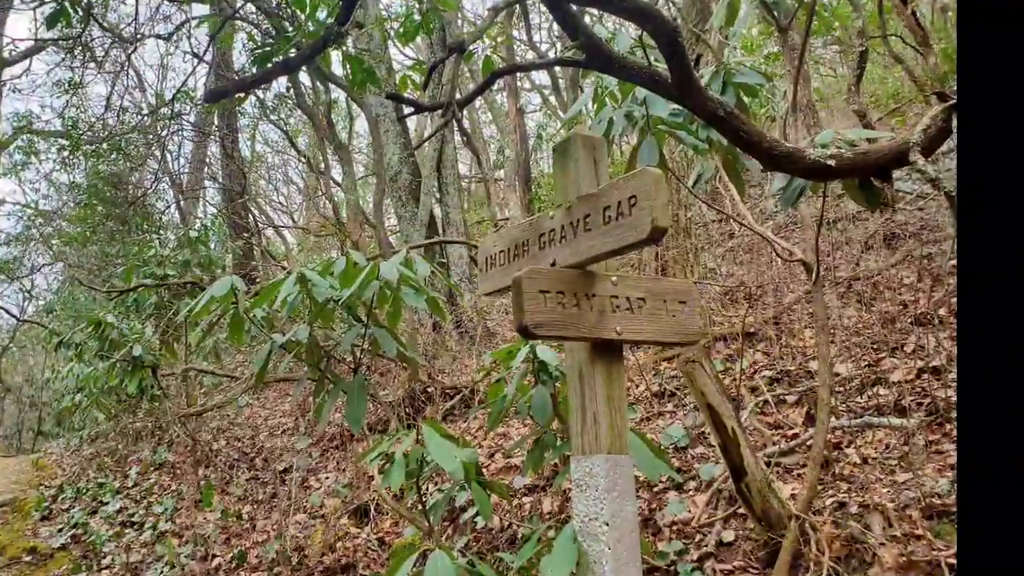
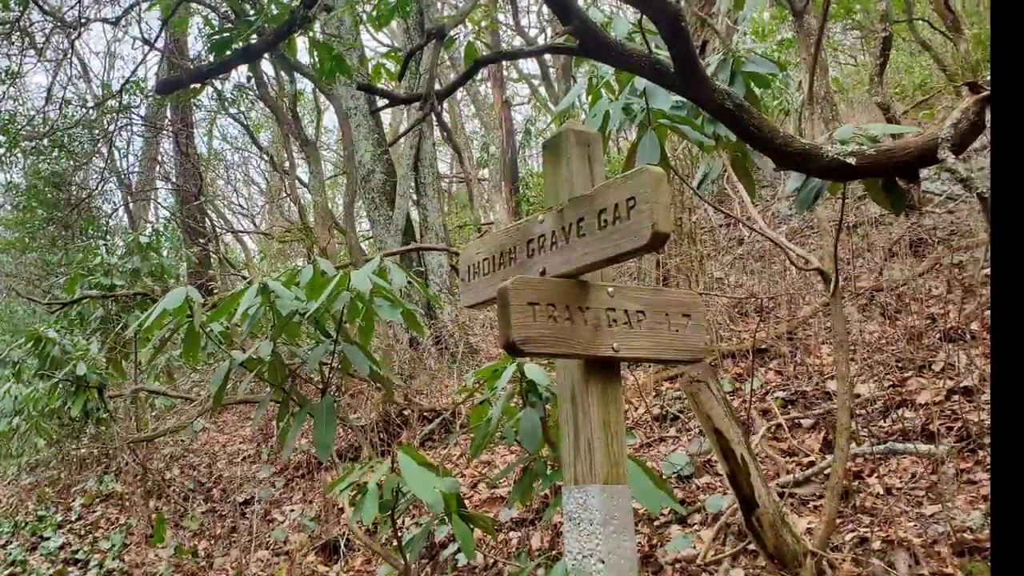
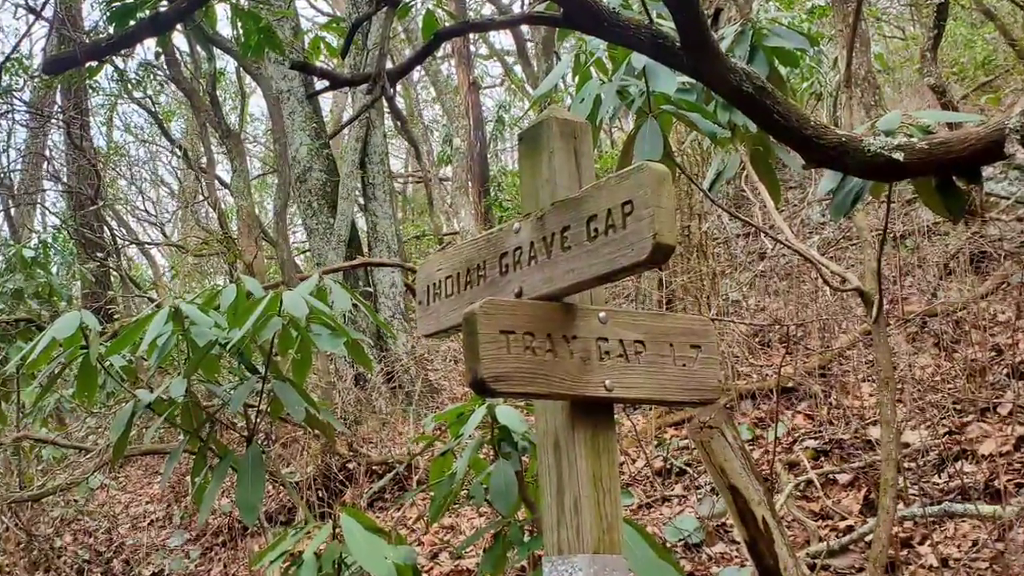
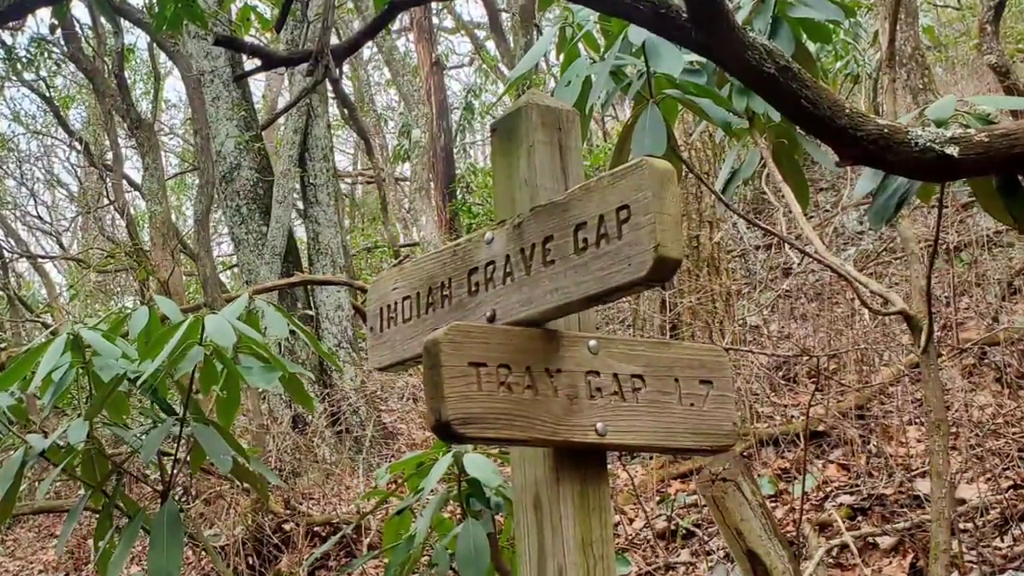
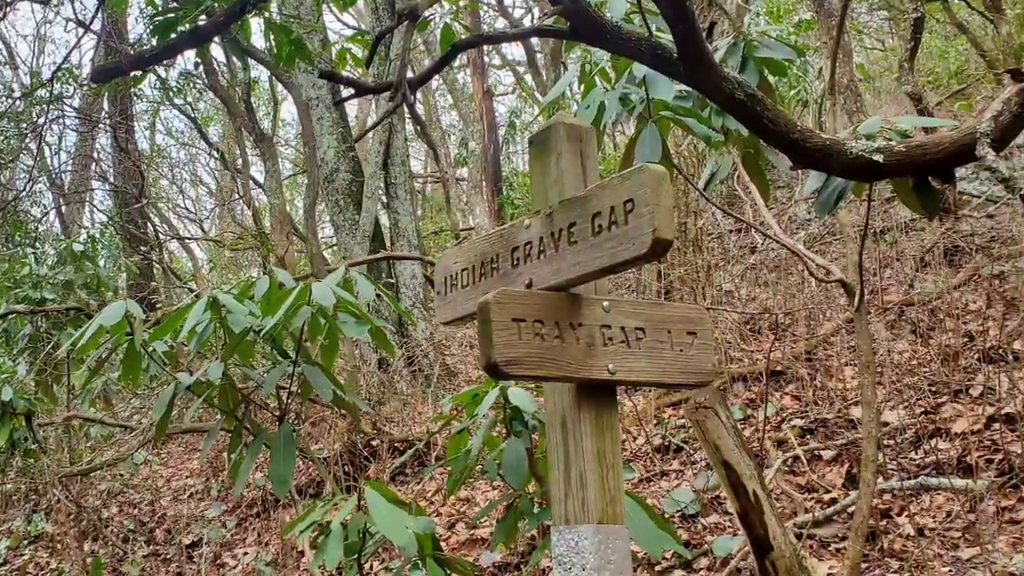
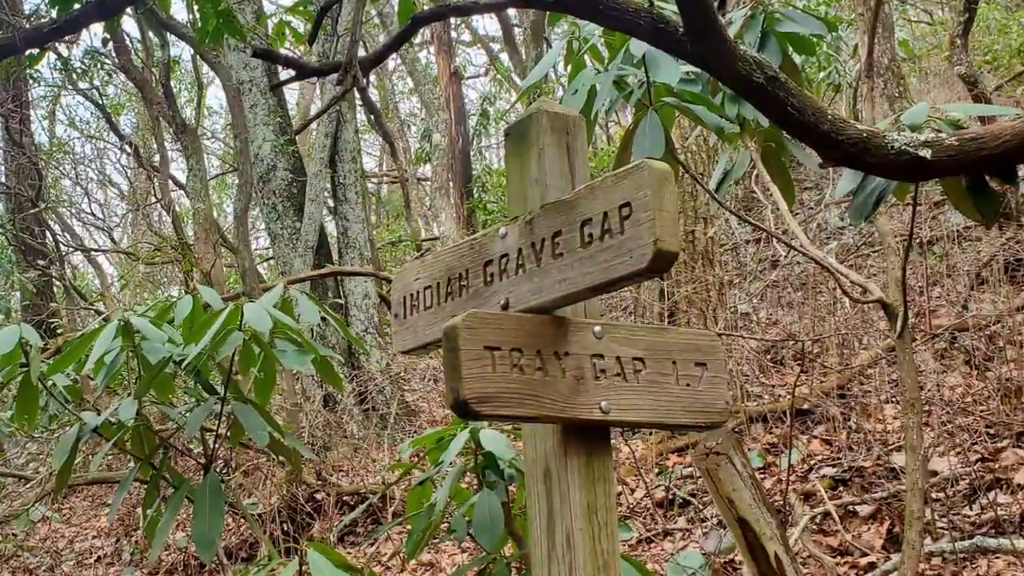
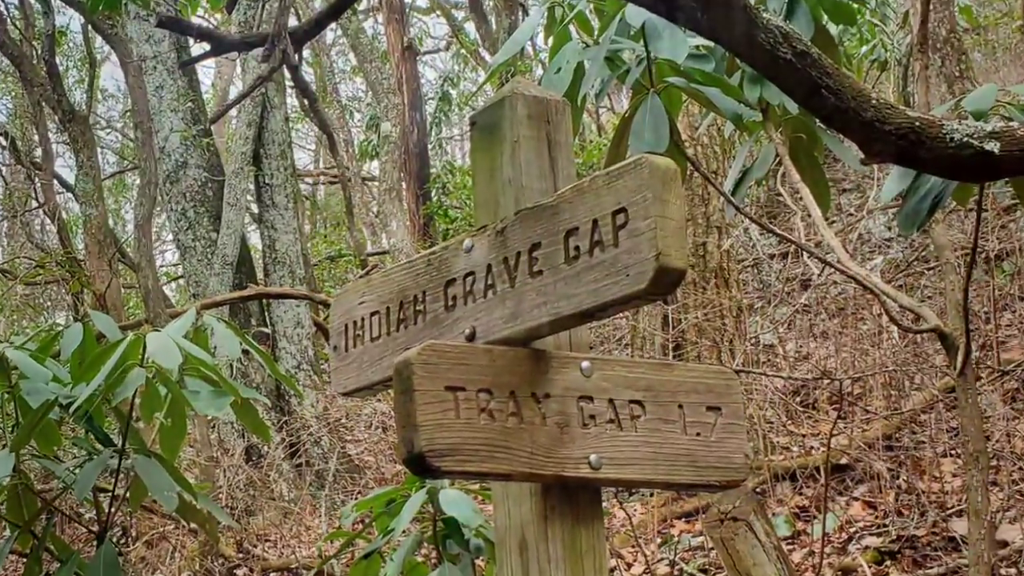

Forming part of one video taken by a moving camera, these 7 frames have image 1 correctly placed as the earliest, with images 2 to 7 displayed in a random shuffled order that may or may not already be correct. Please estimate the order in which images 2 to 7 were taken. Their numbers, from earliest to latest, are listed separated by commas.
2, 5, 3, 6, 4, 7
